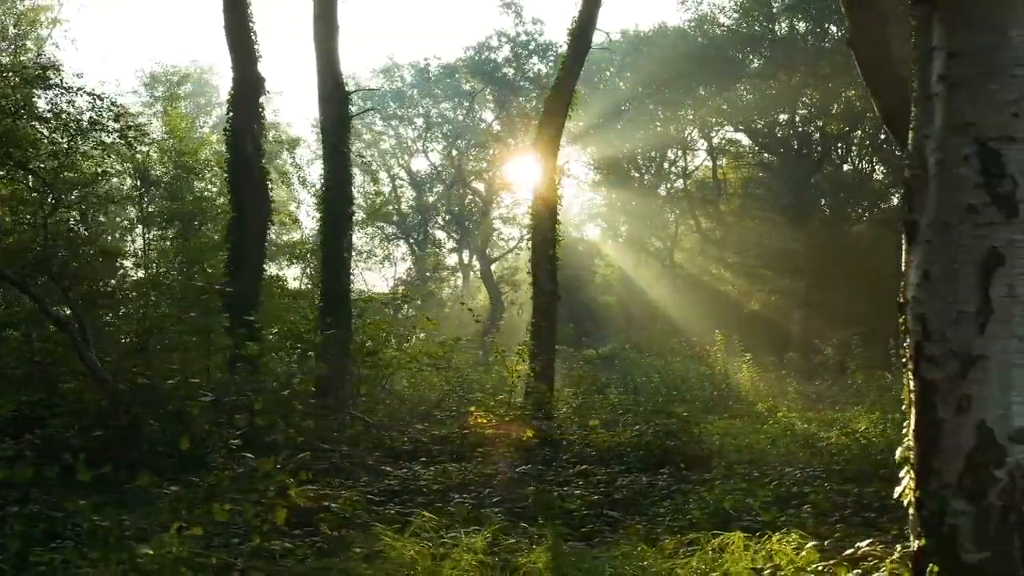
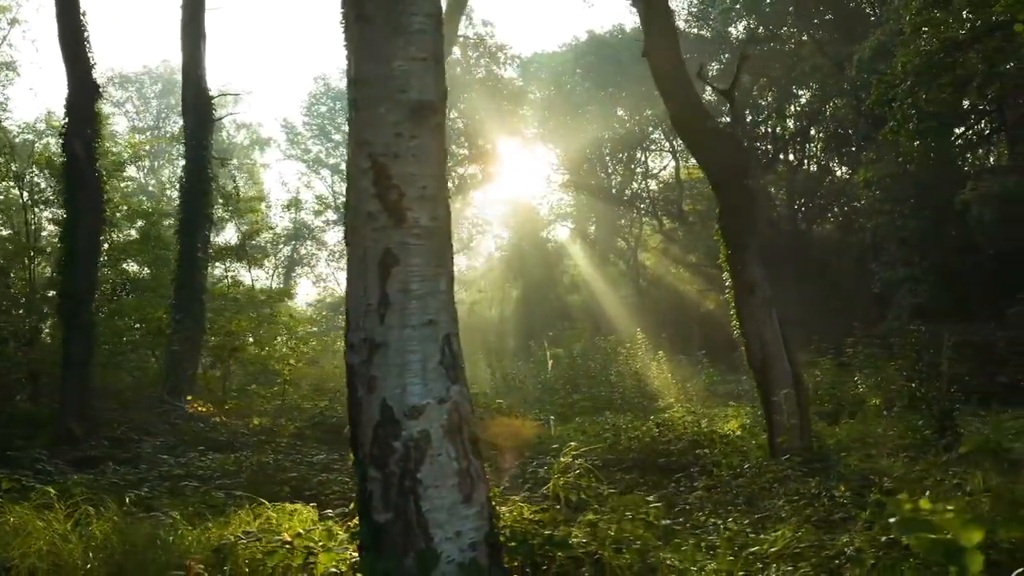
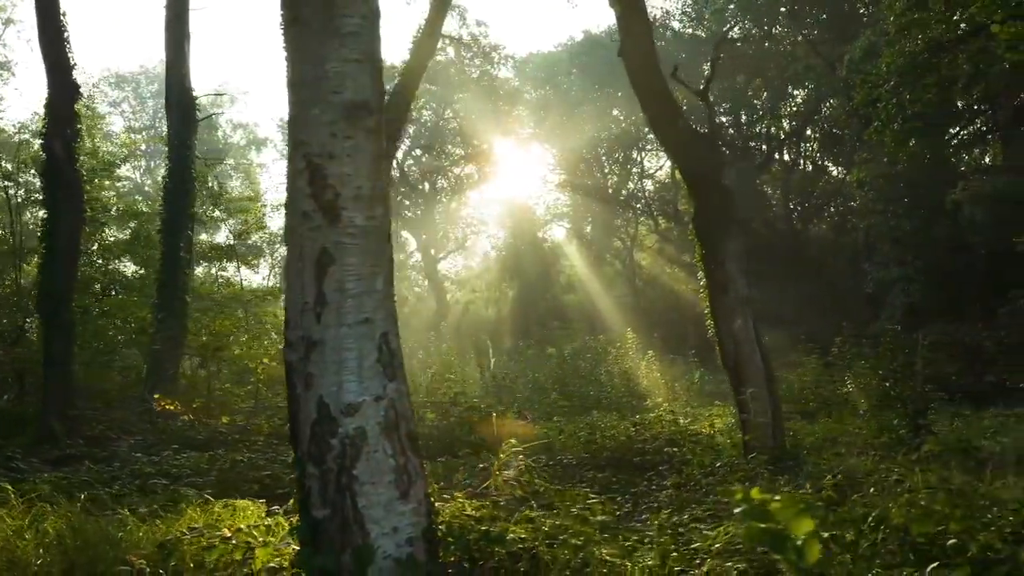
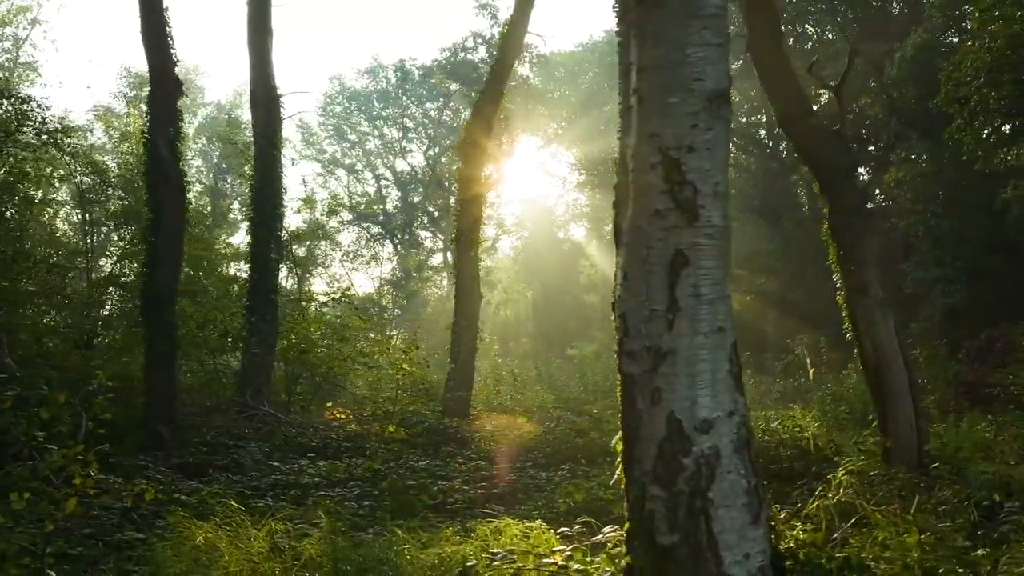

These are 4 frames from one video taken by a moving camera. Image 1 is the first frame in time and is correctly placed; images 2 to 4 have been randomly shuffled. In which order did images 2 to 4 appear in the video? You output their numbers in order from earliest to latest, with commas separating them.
4, 2, 3
